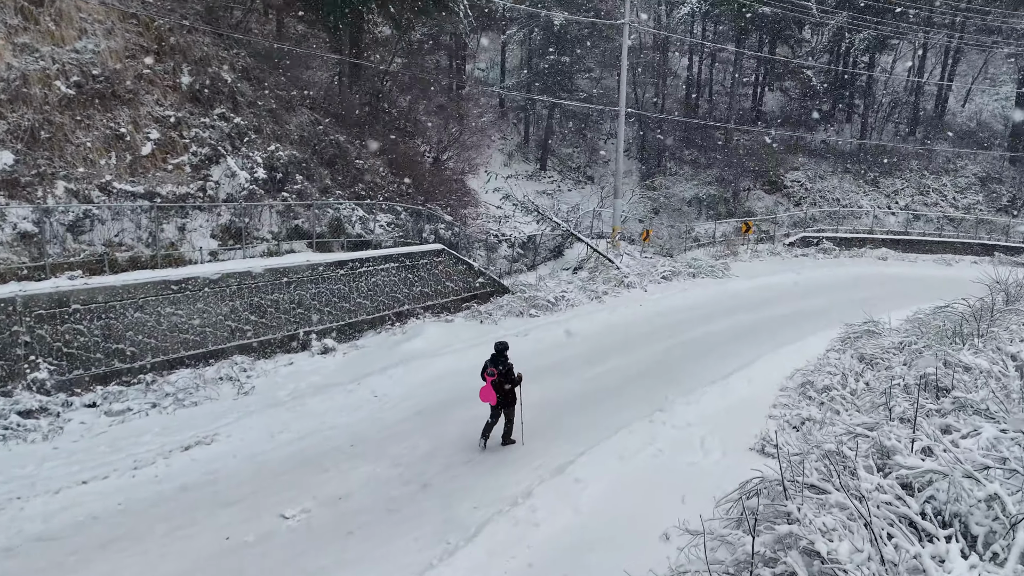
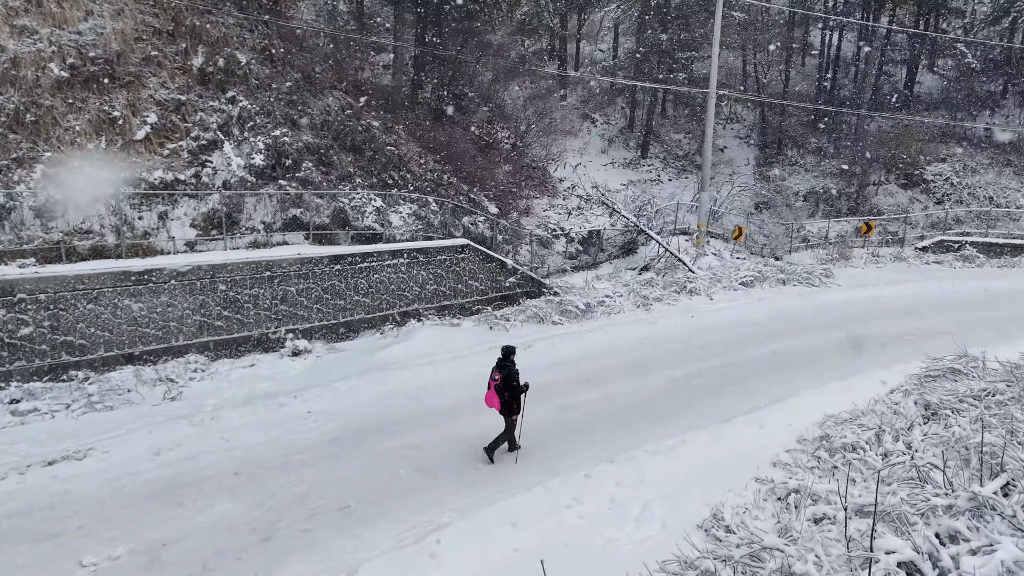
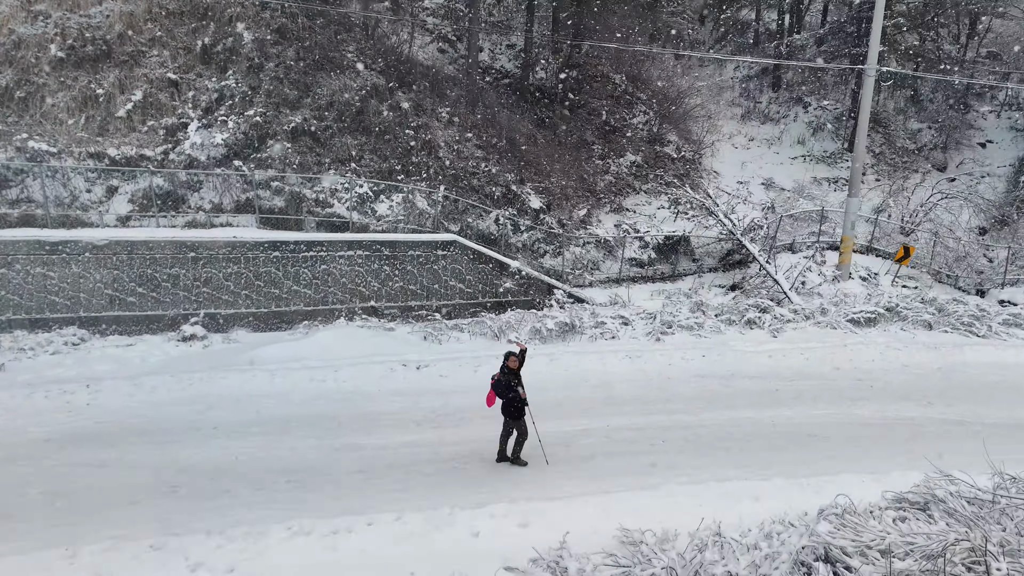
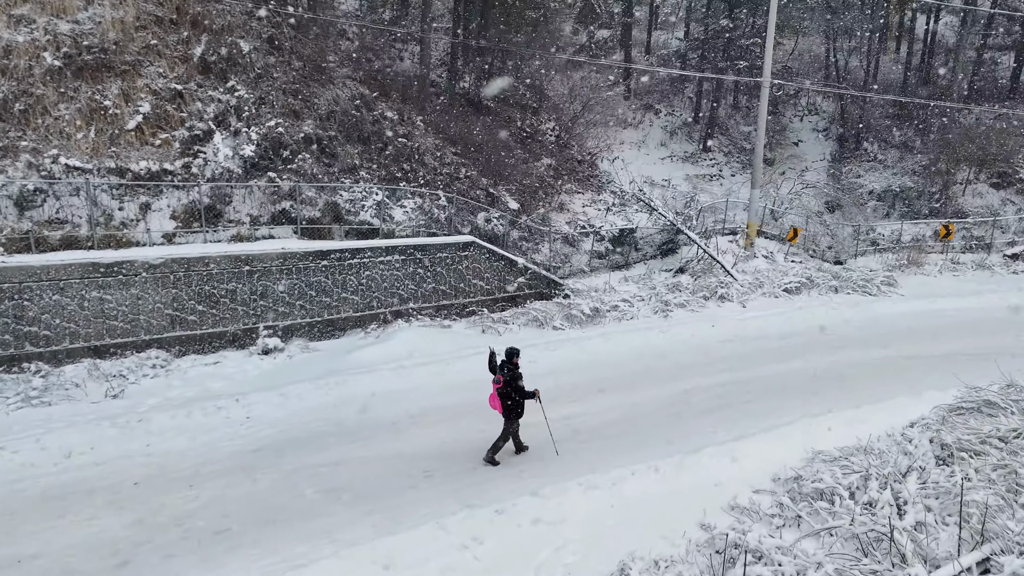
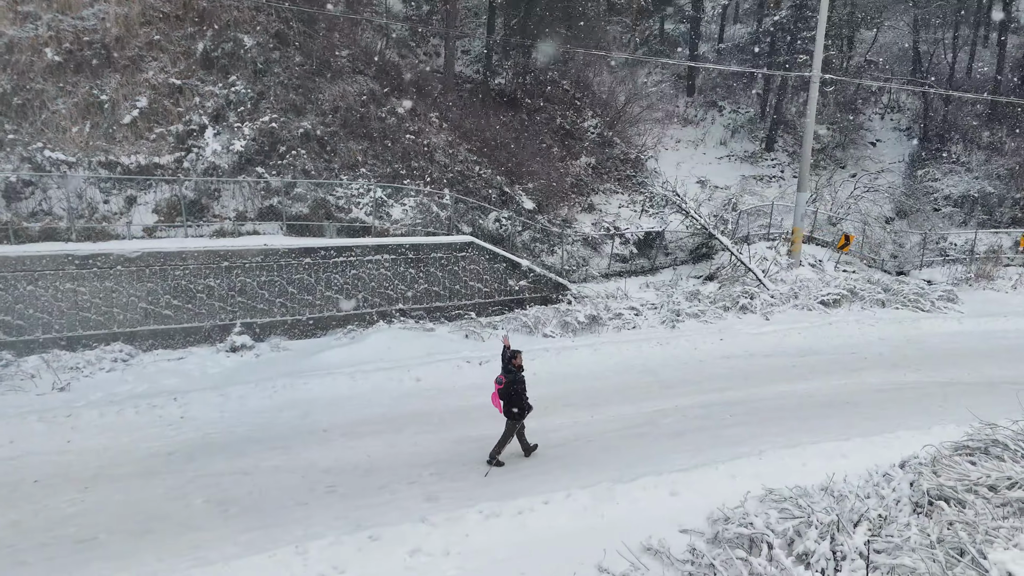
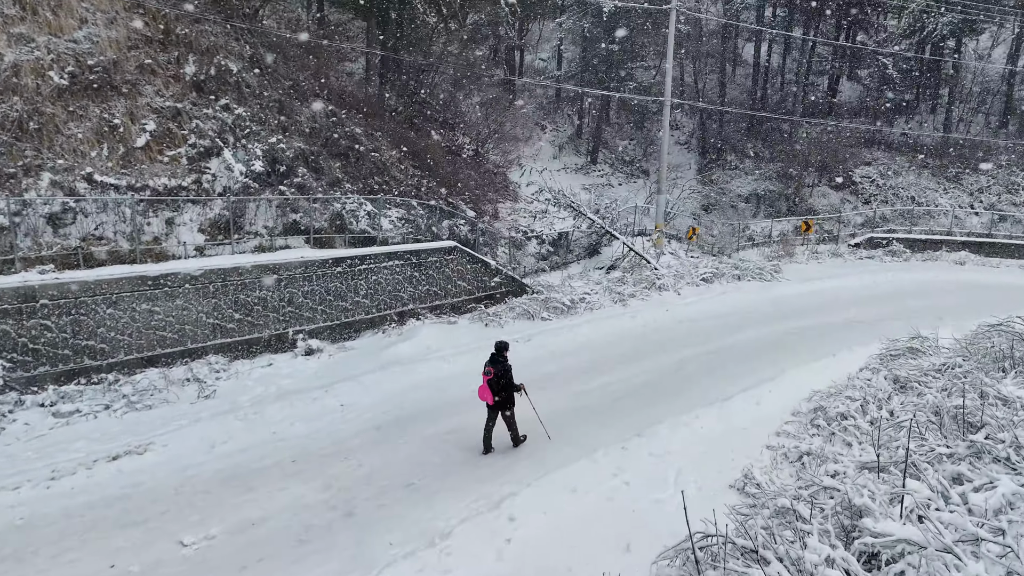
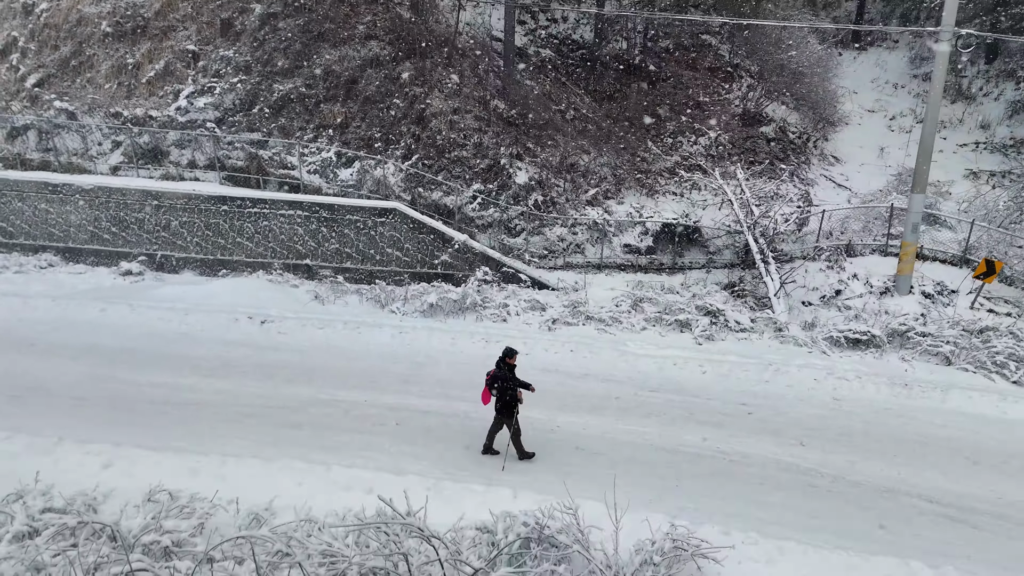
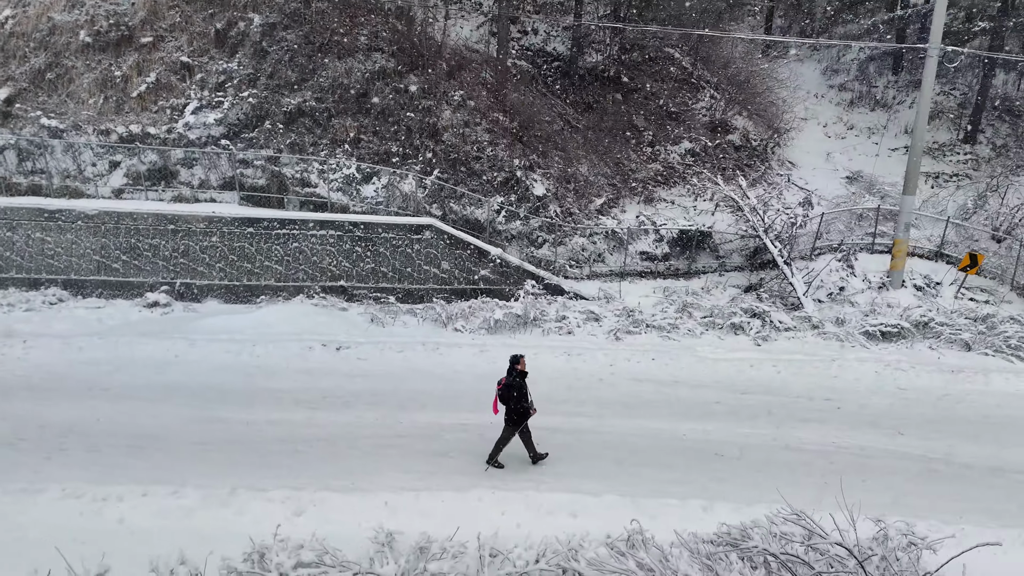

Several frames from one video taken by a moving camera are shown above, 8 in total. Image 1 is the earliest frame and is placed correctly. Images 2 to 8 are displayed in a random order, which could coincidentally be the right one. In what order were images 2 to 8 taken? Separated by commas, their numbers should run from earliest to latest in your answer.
6, 2, 4, 5, 3, 8, 7
